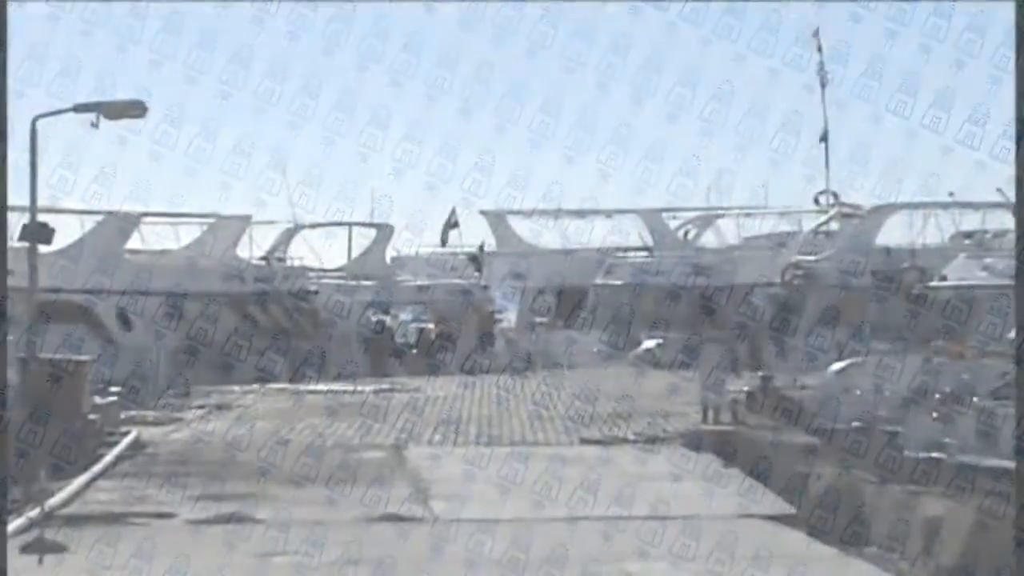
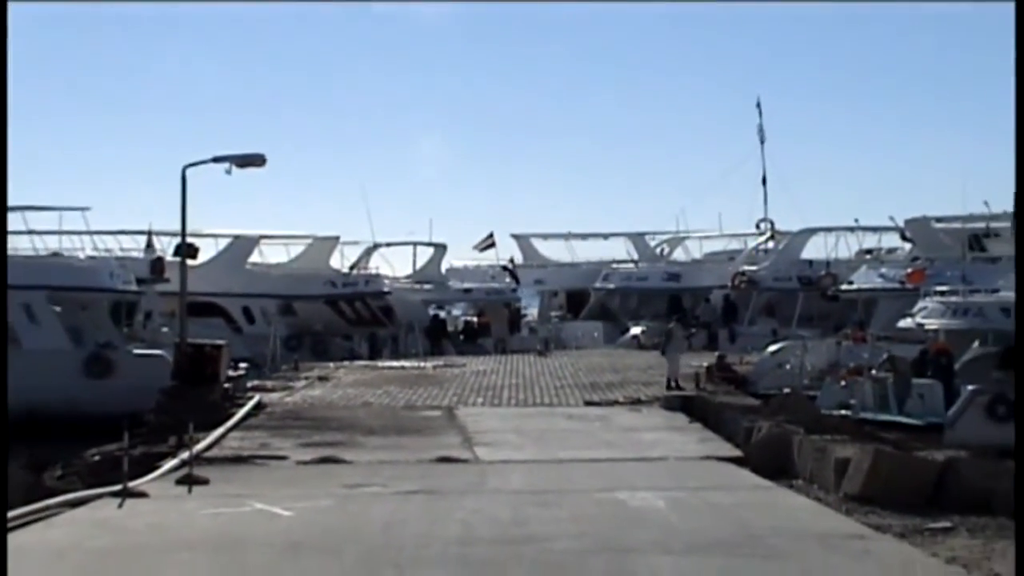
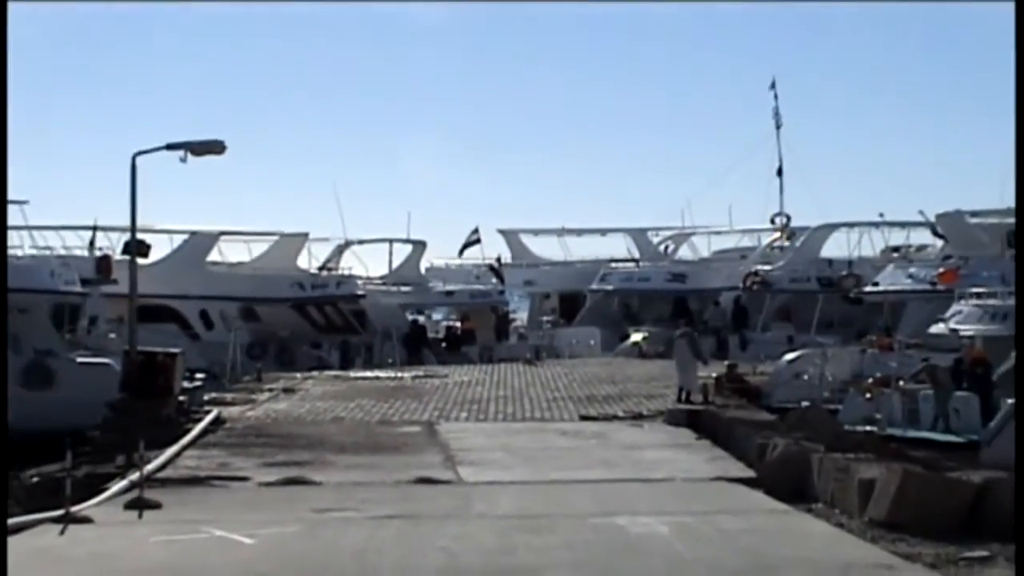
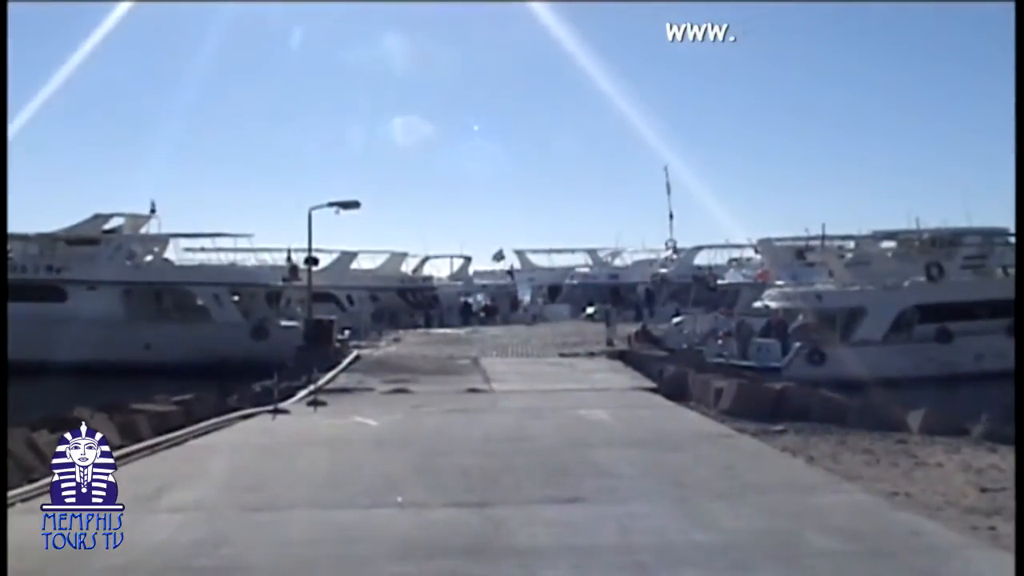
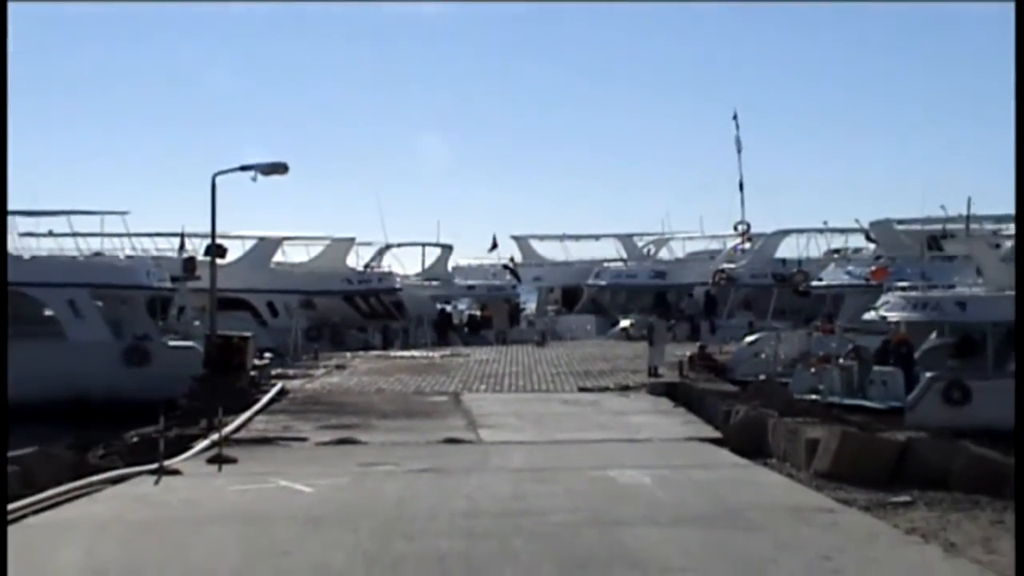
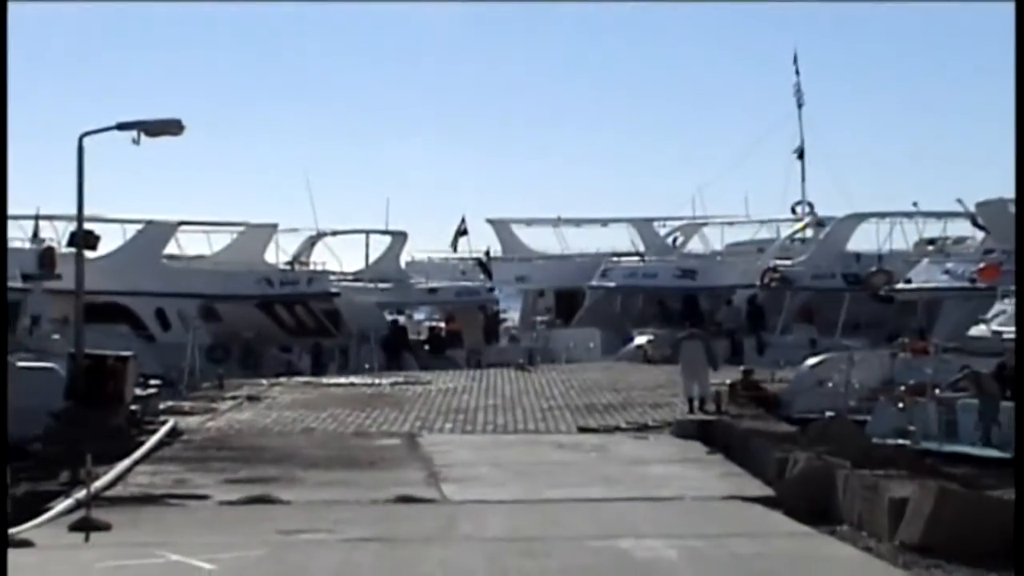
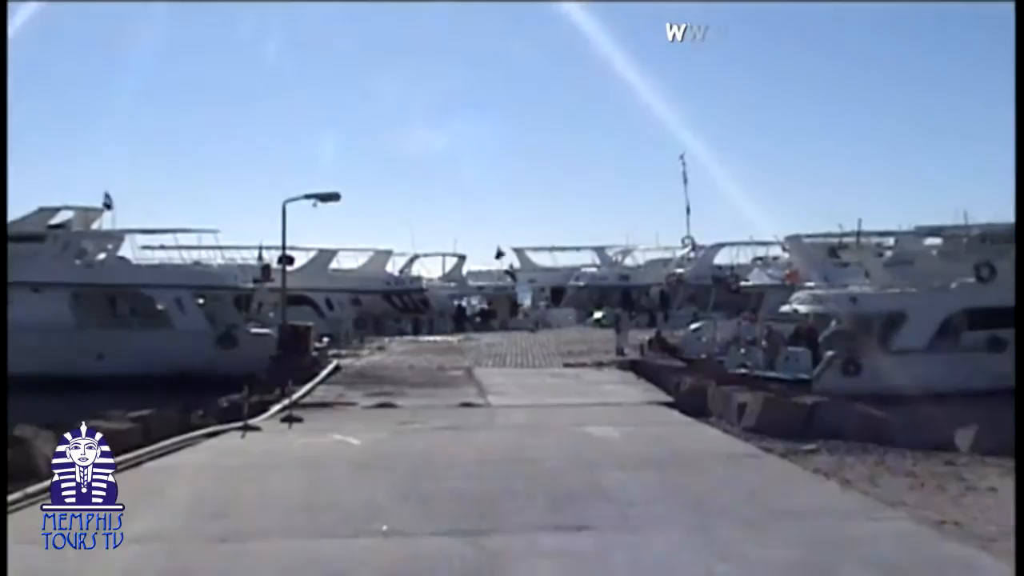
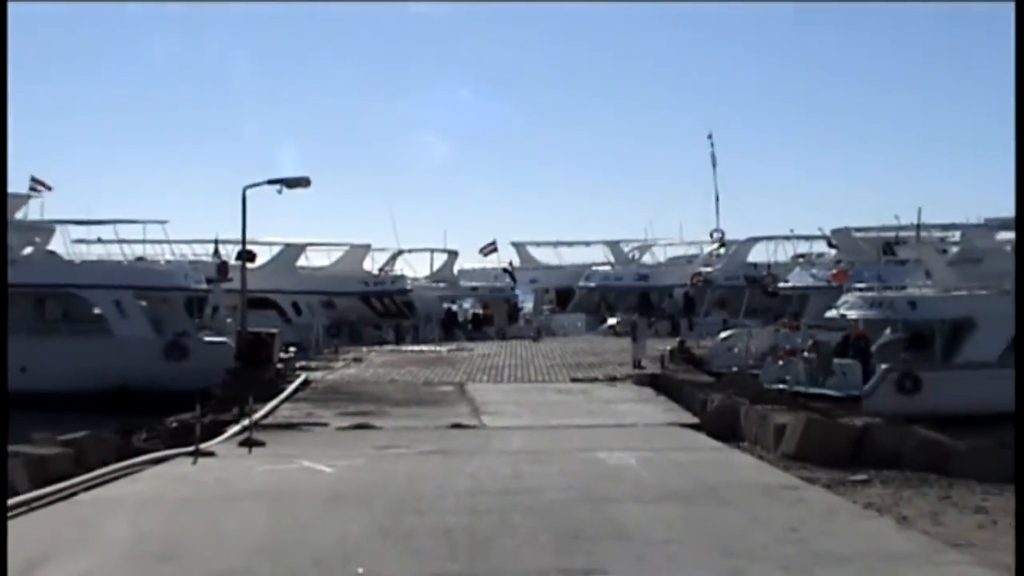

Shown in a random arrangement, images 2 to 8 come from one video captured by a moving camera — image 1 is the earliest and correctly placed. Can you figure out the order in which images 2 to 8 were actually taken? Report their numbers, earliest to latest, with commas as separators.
6, 3, 2, 5, 8, 7, 4
